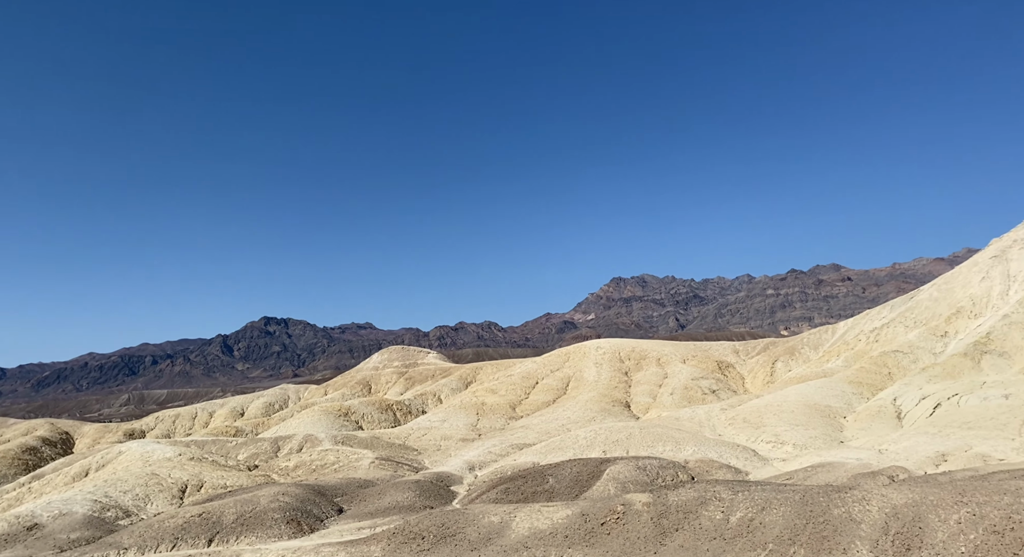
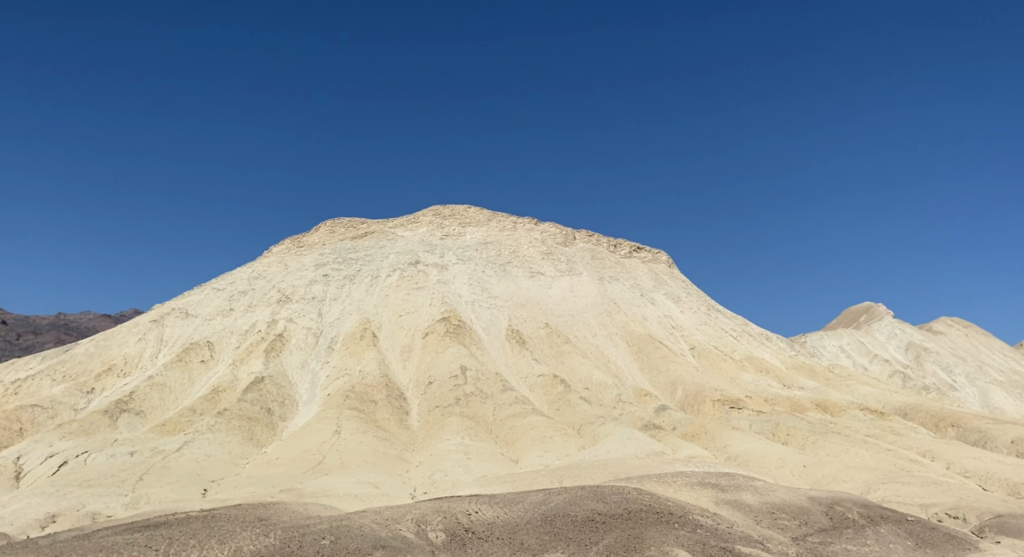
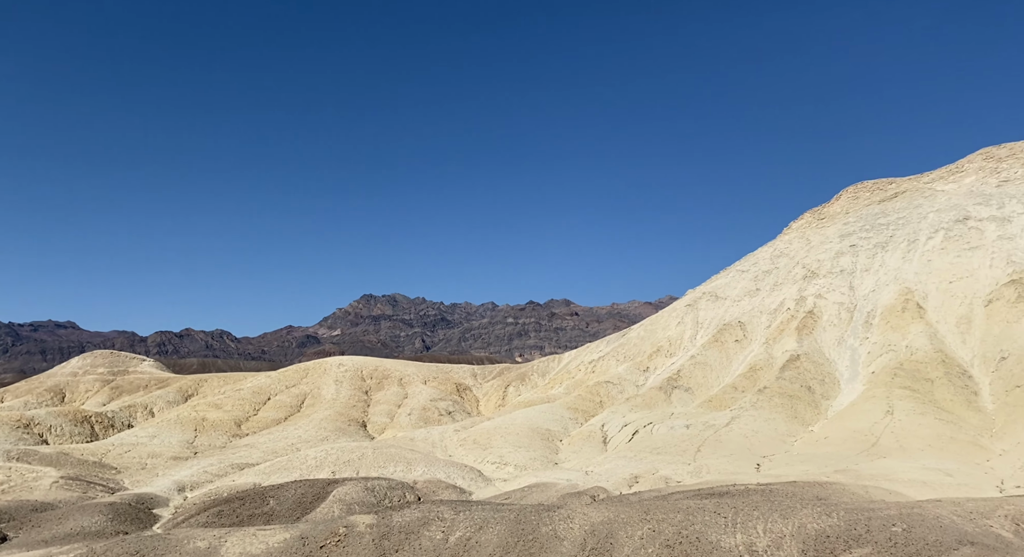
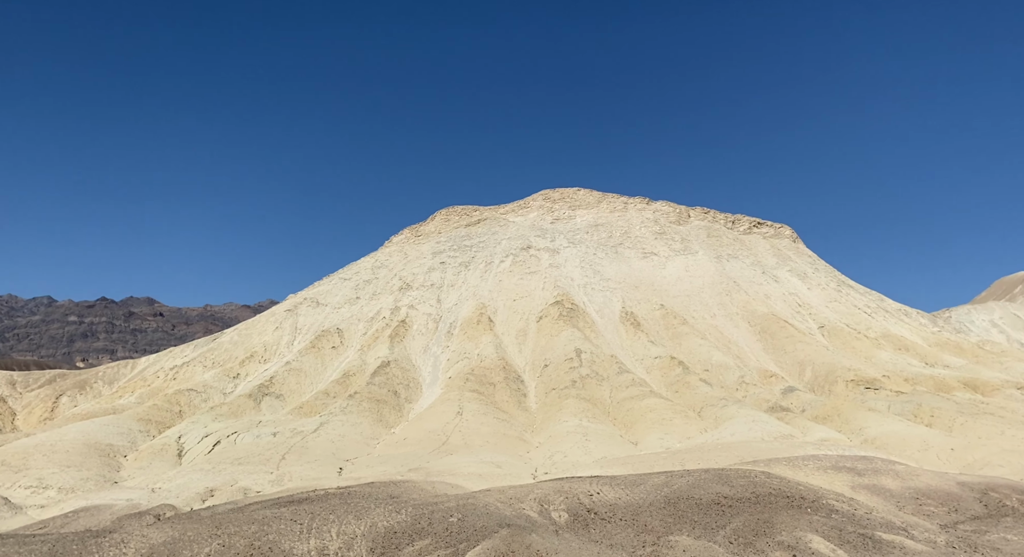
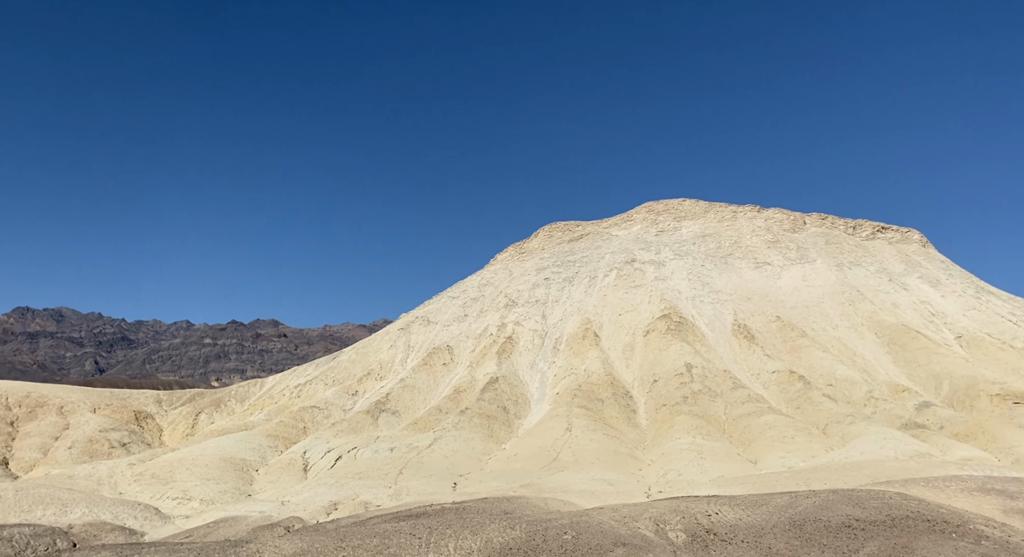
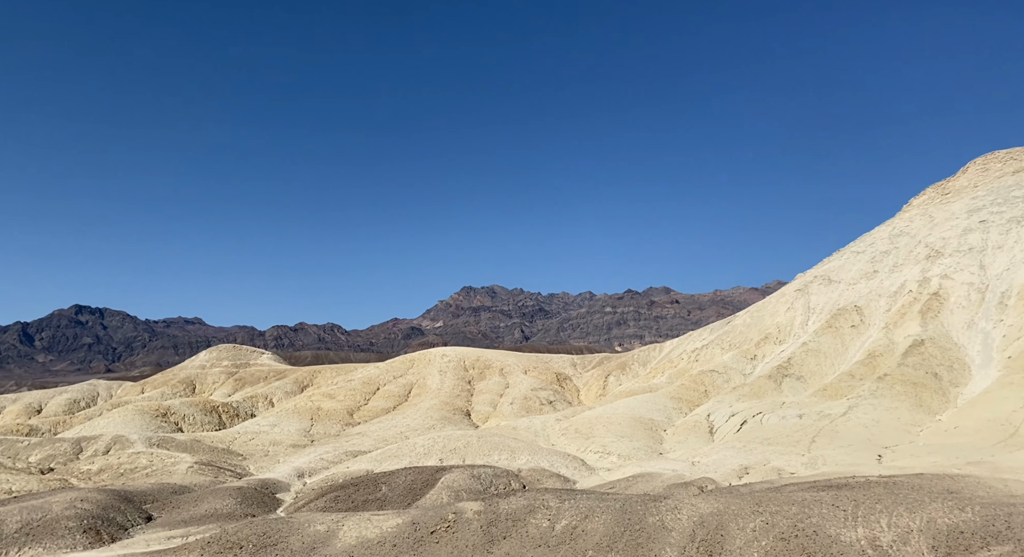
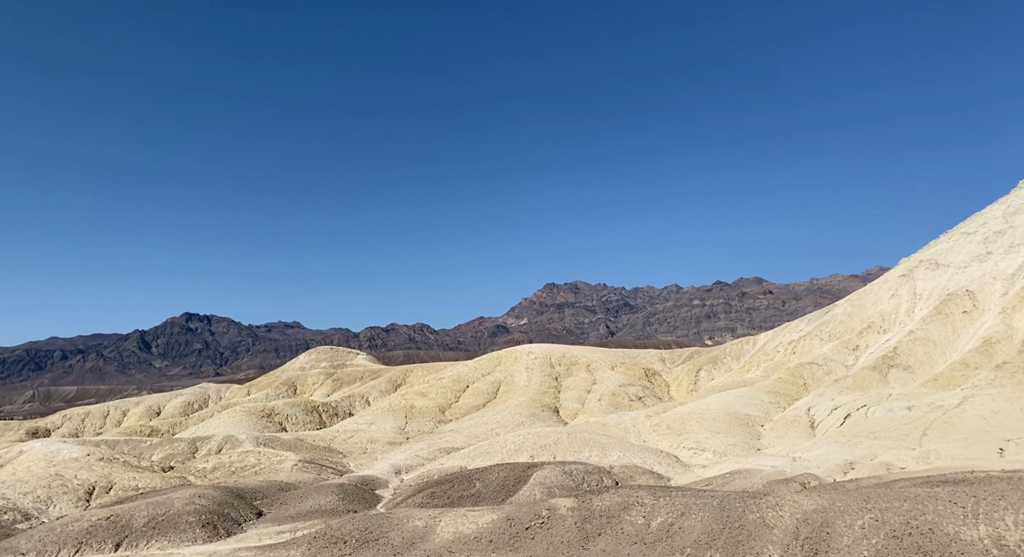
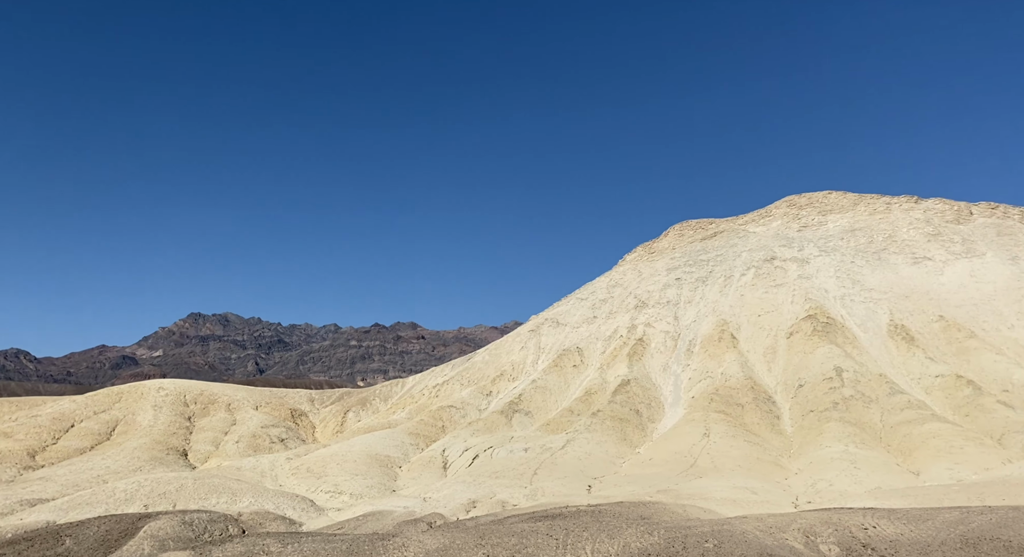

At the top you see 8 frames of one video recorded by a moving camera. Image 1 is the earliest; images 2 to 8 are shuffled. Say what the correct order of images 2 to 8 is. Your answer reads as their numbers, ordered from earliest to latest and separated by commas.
7, 6, 3, 8, 5, 4, 2
